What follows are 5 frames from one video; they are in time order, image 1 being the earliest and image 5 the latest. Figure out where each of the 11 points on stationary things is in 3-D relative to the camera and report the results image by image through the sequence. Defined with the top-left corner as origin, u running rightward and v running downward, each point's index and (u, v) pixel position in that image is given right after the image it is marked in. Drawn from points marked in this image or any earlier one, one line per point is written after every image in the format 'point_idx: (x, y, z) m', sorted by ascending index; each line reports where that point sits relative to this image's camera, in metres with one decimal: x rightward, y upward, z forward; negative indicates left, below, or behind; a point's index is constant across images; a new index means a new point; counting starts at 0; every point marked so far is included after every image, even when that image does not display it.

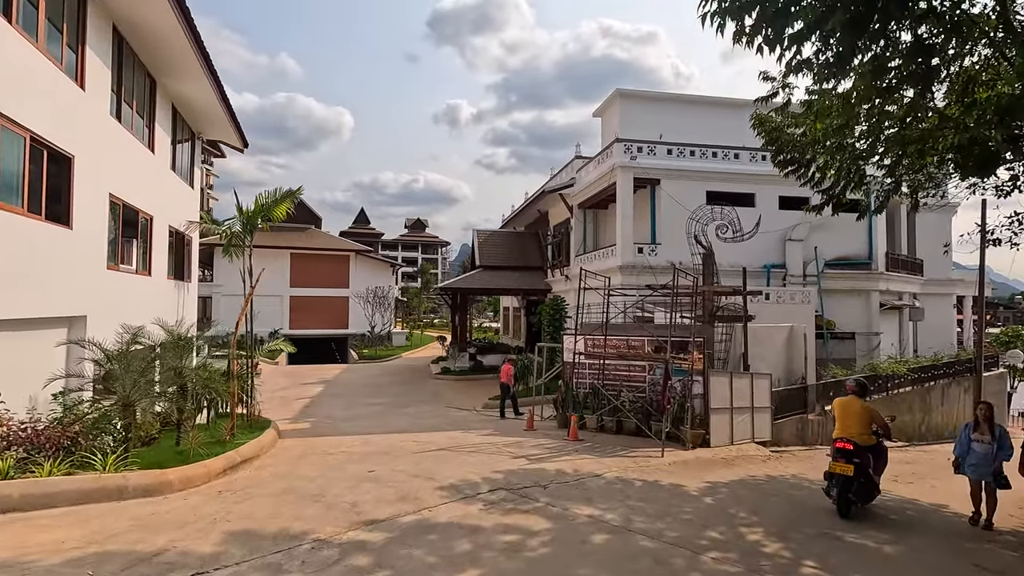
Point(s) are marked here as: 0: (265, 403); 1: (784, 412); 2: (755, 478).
0: (-8.5, -4.0, +18.5) m
1: (+6.8, -3.1, +13.4) m
2: (+3.7, -2.9, +8.2) m
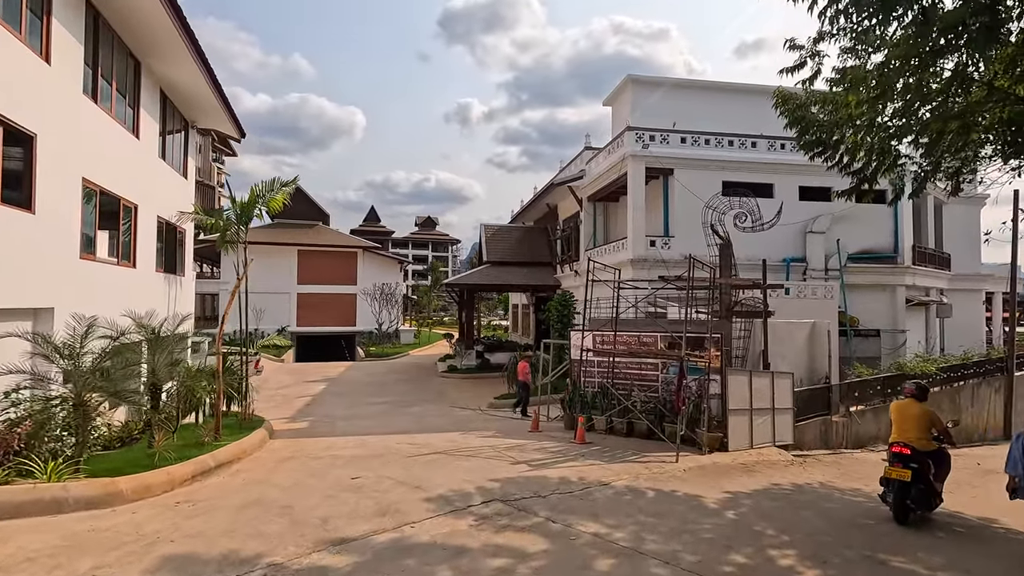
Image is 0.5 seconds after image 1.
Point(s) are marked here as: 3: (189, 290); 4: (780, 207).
0: (-8.3, -3.8, +18.0) m
1: (+6.9, -2.9, +12.5) m
2: (+3.7, -2.8, +7.4) m
3: (-8.6, 0.0, +14.3) m
4: (+8.8, +2.6, +17.5) m
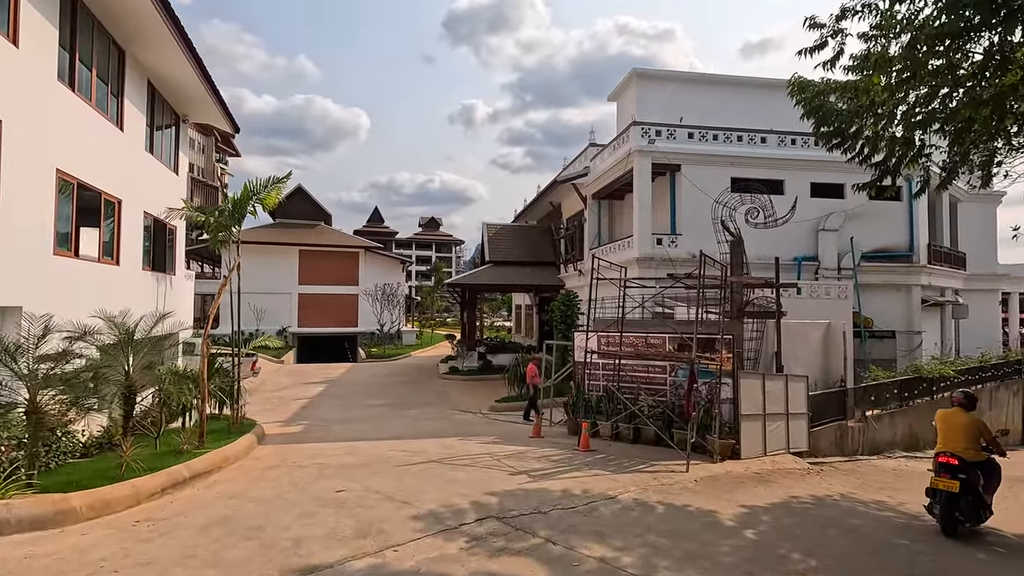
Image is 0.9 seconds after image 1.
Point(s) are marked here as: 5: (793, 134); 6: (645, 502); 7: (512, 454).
0: (-8.2, -3.8, +17.6) m
1: (+6.9, -2.9, +12.0) m
2: (+3.7, -2.7, +6.9) m
3: (-8.6, 0.0, +13.8) m
4: (+8.8, +2.6, +17.0) m
5: (+8.9, +4.9, +16.9) m
6: (+1.5, -2.4, +6.0) m
7: (0.0, -2.6, +8.3) m
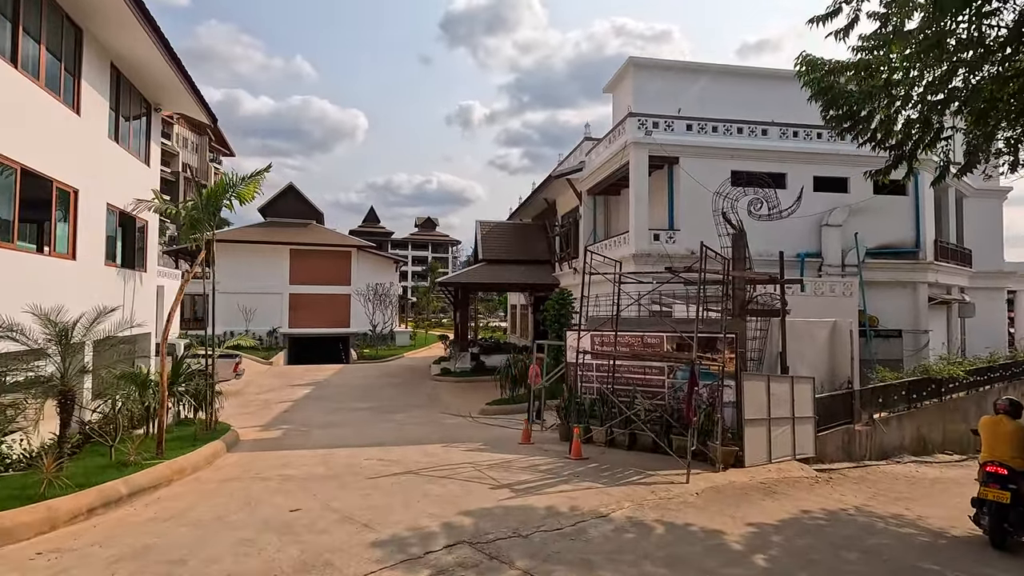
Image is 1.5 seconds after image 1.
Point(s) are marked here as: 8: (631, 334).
0: (-8.5, -3.7, +16.9) m
1: (+6.7, -2.9, +11.3) m
2: (+3.5, -2.7, +6.3) m
3: (-8.8, 0.0, +13.1) m
4: (+8.6, +2.7, +16.3) m
5: (+8.6, +4.9, +16.3) m
6: (+1.3, -2.3, +5.3) m
7: (-0.2, -2.5, +7.6) m
8: (+2.2, -0.8, +9.9) m
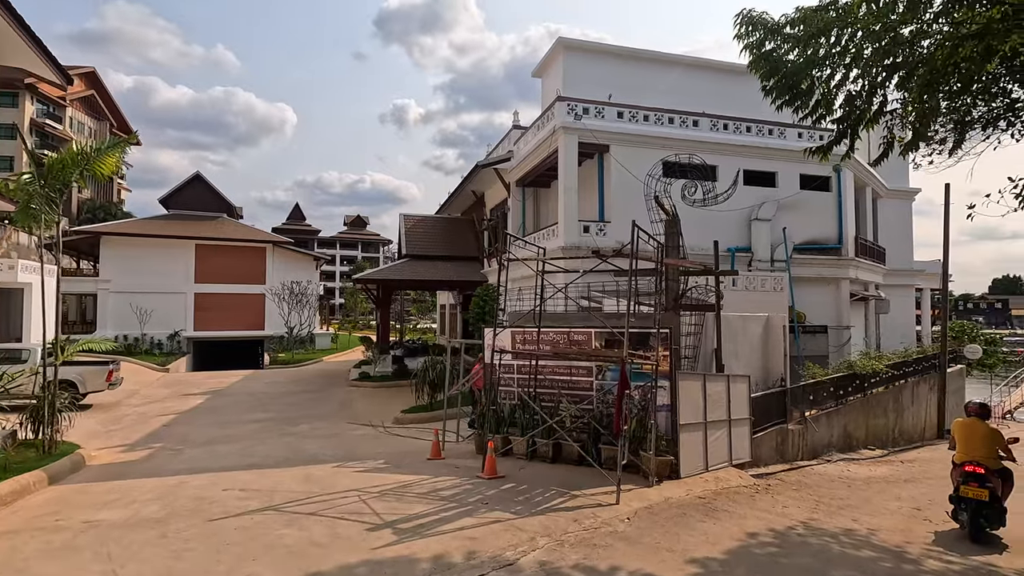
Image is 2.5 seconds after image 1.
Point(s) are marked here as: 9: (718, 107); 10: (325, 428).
0: (-10.7, -3.6, +14.4) m
1: (+5.0, -2.7, +10.7) m
2: (+2.4, -2.5, +5.3) m
3: (-10.6, +0.2, +10.7) m
4: (+6.3, +2.8, +15.9) m
5: (+6.3, +5.1, +15.9) m
6: (+0.3, -2.1, +4.1) m
7: (-1.4, -2.3, +6.2) m
8: (+0.7, -0.7, +8.8) m
9: (+6.6, +5.8, +17.1) m
10: (-4.6, -3.4, +13.0) m
